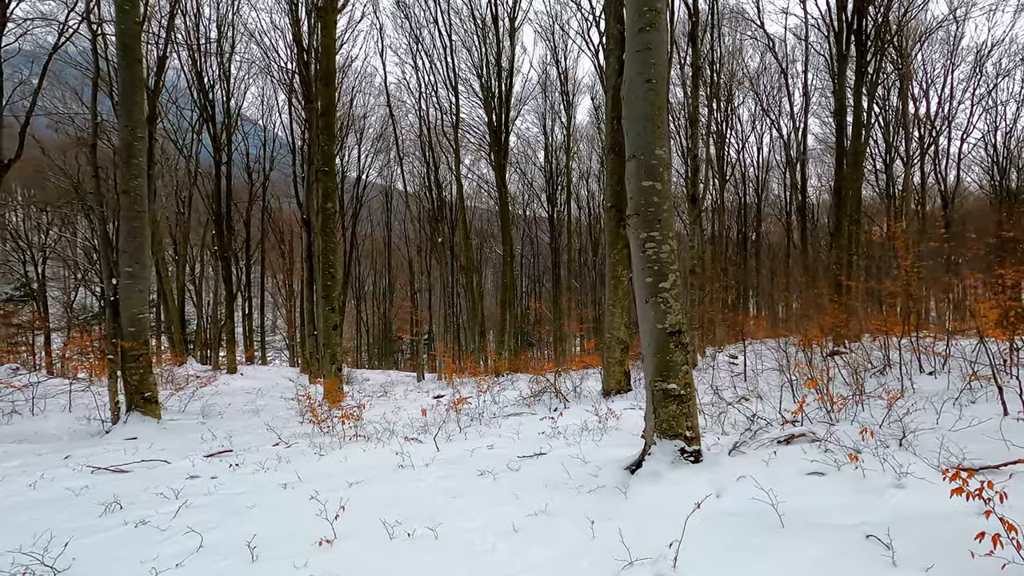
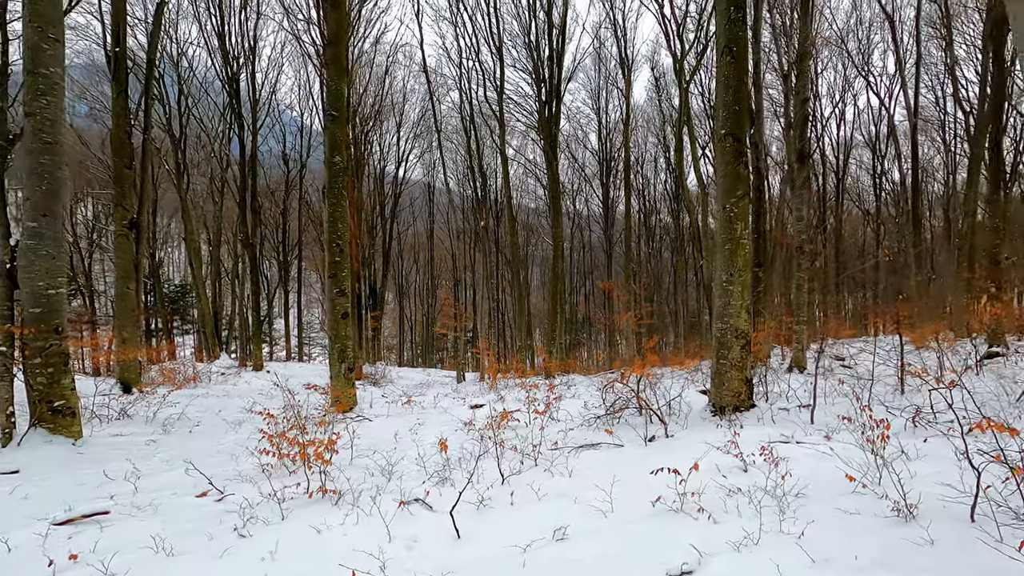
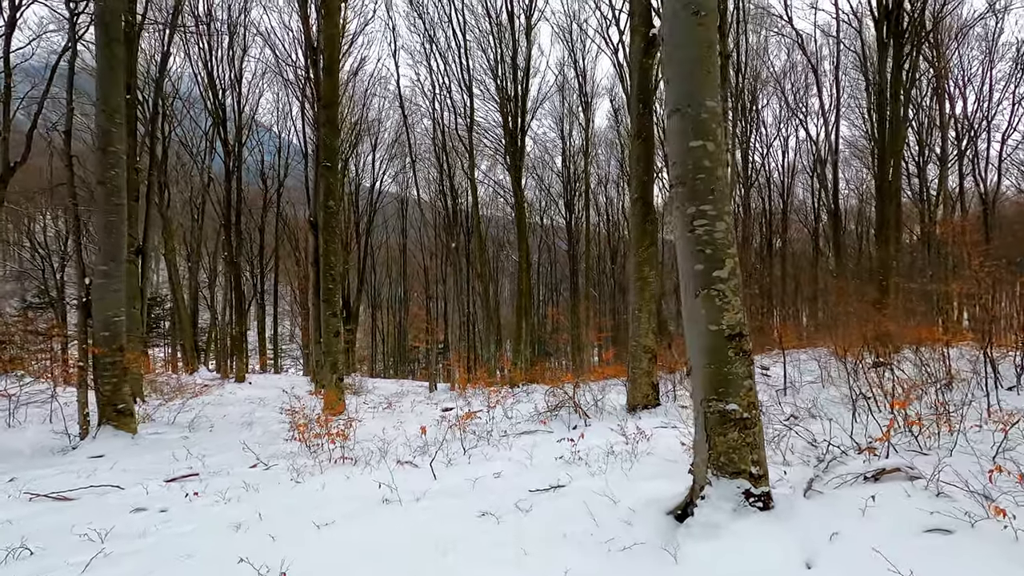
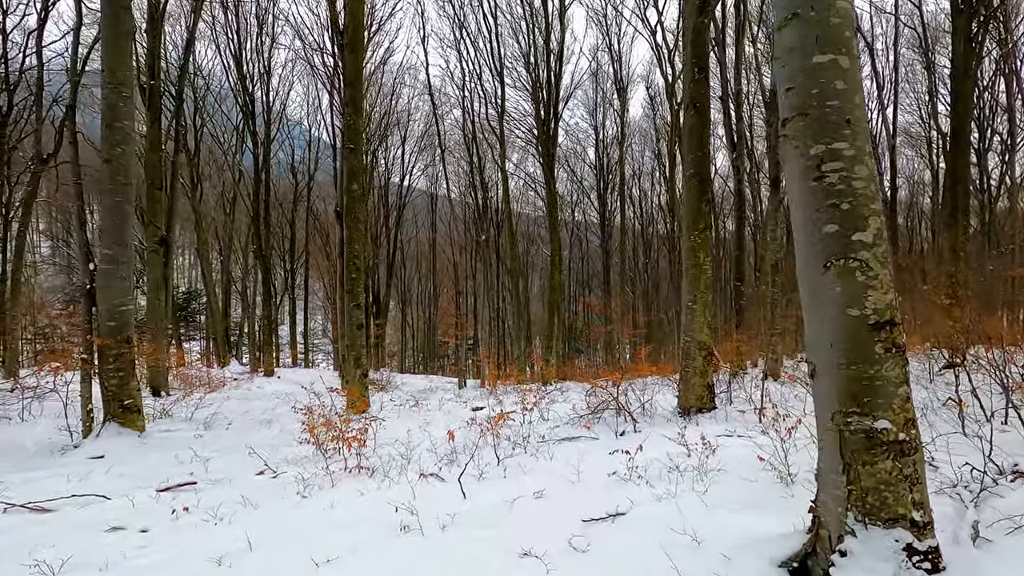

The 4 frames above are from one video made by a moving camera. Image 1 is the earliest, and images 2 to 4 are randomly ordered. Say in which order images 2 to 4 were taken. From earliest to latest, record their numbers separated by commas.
3, 4, 2
